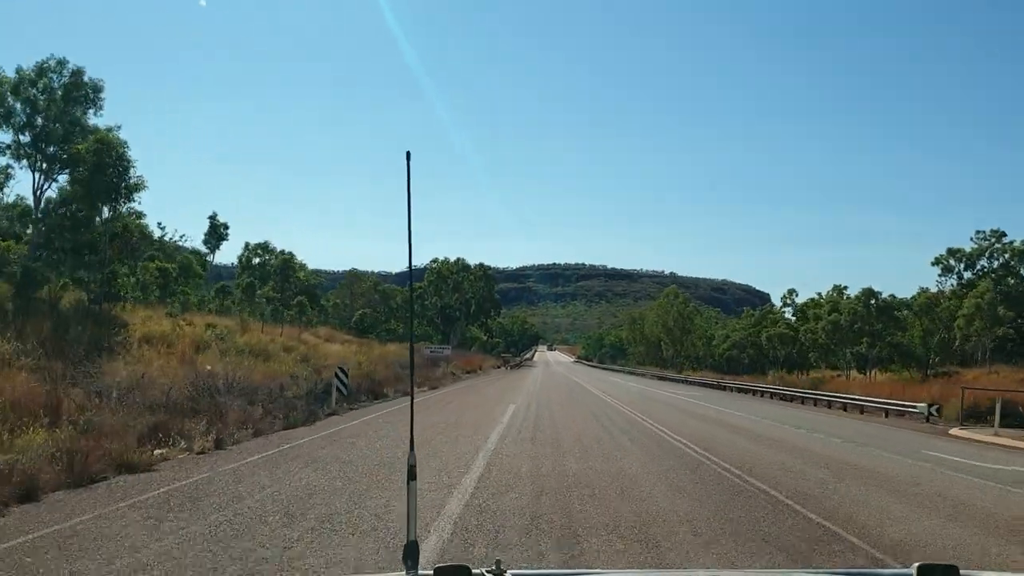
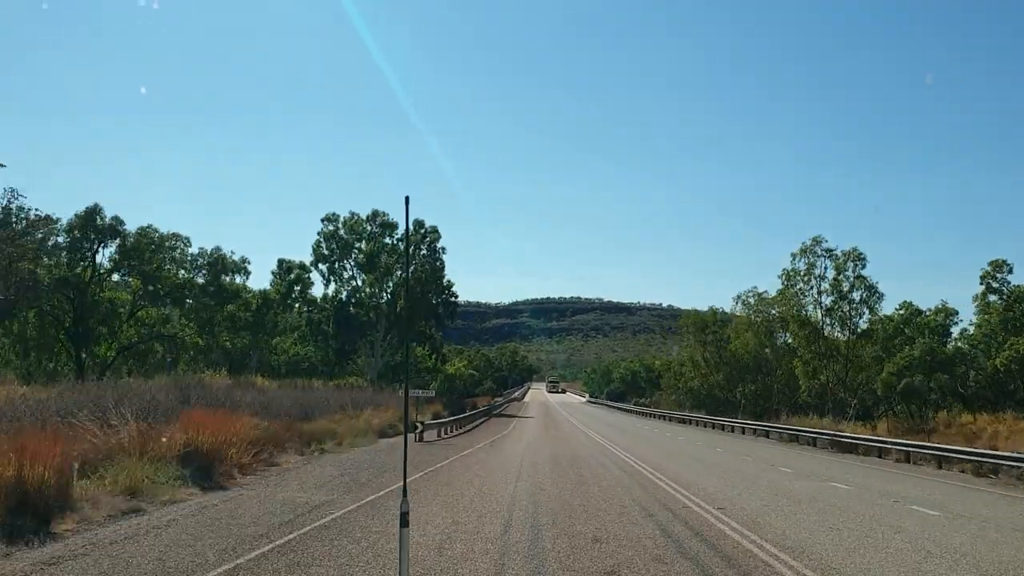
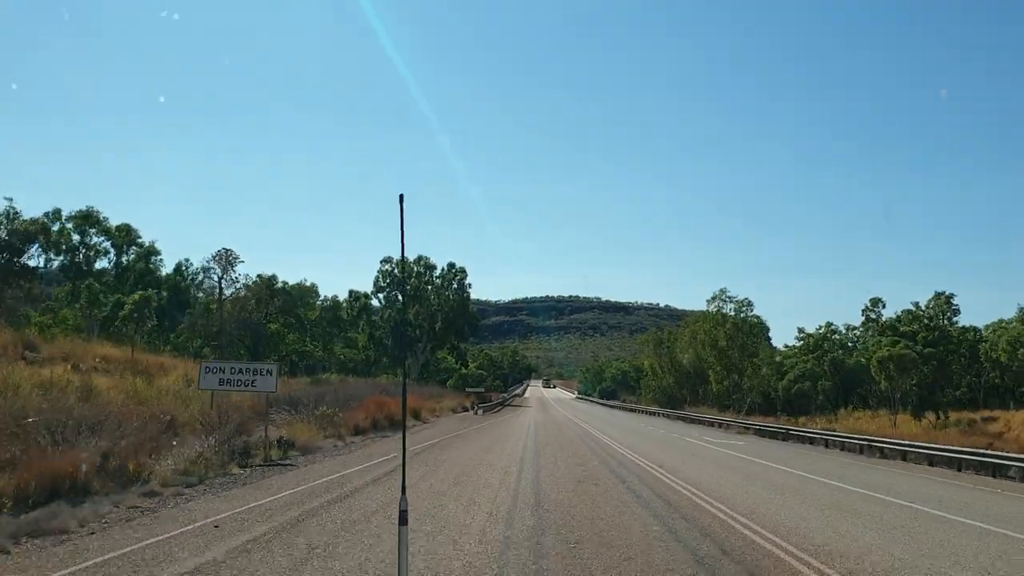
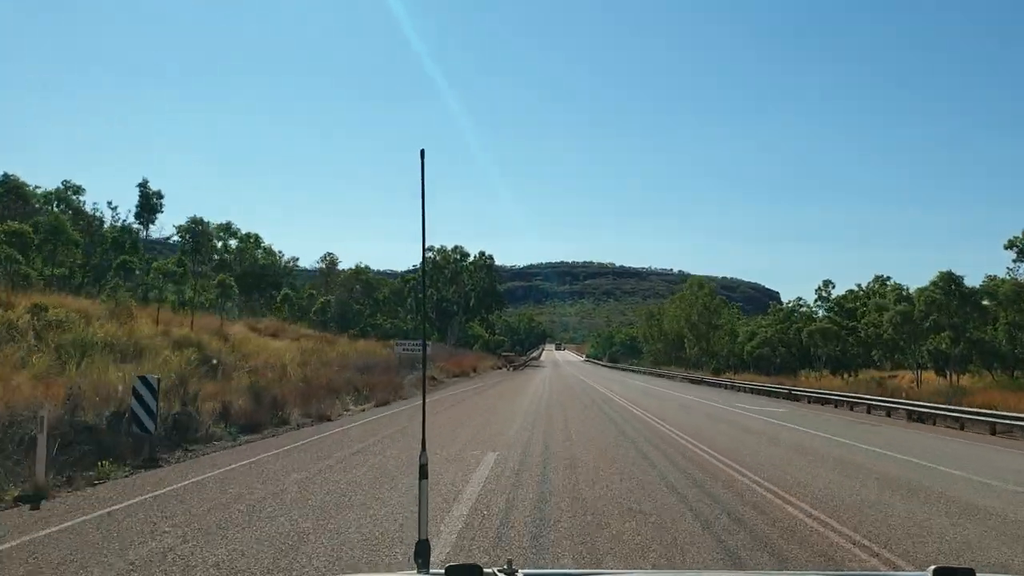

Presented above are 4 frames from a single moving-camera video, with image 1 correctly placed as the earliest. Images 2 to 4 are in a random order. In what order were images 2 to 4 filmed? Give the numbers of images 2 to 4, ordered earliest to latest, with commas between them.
4, 3, 2
